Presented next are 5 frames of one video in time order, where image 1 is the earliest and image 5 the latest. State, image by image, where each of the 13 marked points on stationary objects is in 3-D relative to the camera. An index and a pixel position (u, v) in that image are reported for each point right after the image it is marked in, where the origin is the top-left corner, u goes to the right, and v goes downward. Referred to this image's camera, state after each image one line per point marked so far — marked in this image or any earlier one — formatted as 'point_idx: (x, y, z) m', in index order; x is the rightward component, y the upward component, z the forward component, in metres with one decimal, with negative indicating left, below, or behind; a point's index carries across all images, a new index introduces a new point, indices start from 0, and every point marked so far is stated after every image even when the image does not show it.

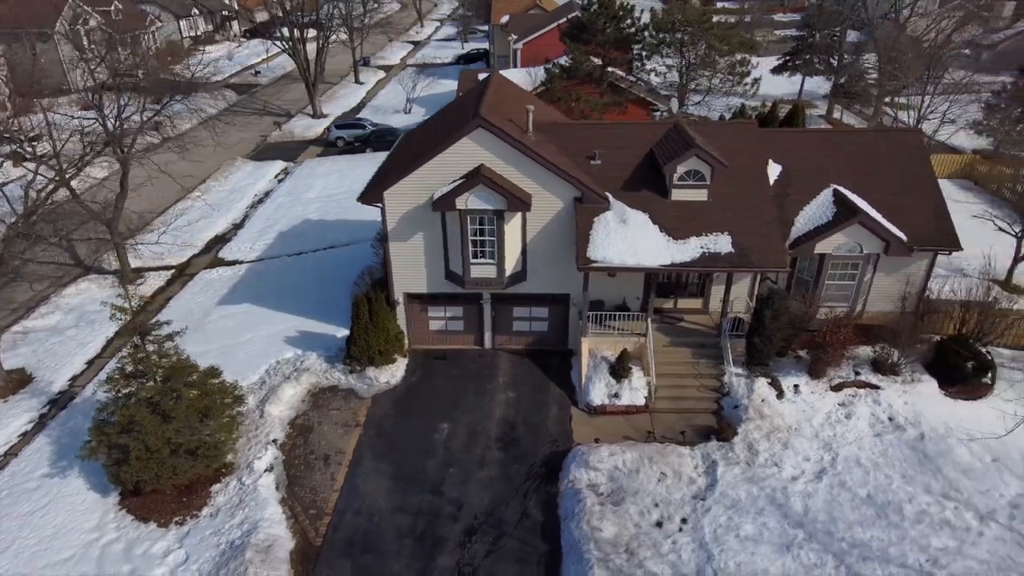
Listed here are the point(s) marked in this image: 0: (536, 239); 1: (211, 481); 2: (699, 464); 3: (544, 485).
0: (+0.5, +1.0, +18.7) m
1: (-5.3, -3.4, +16.4) m
2: (+3.3, -3.1, +16.1) m
3: (+0.5, -3.4, +16.0) m
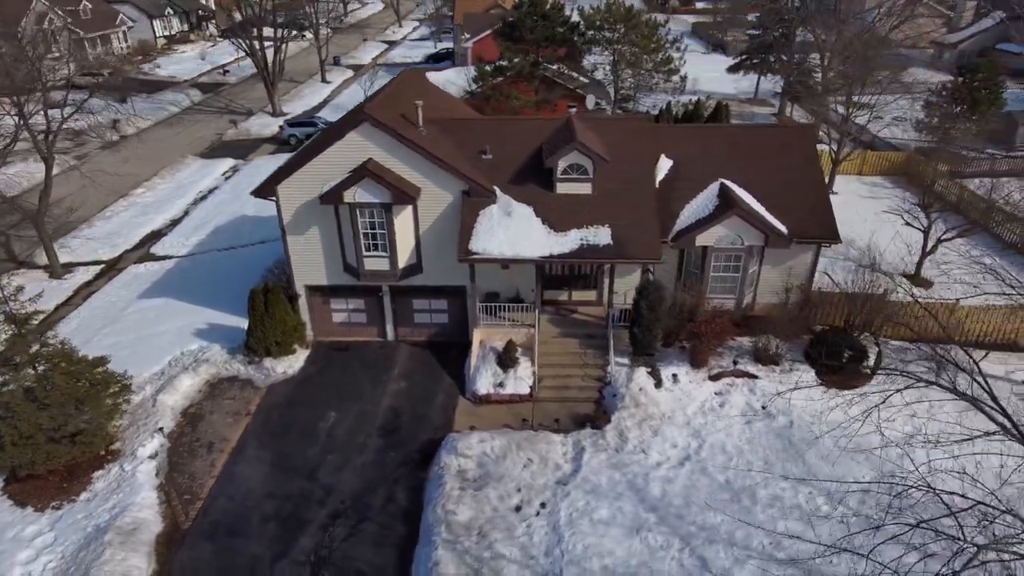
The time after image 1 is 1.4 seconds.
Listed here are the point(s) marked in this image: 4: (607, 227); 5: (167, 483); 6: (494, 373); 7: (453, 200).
0: (-1.8, +1.2, +19.1) m
1: (-7.6, -3.3, +16.8) m
2: (+1.0, -2.9, +16.4) m
3: (-1.7, -3.3, +16.4) m
4: (+1.9, +1.2, +18.1) m
5: (-6.1, -3.5, +16.3) m
6: (-0.4, -1.7, +18.5) m
7: (-1.2, +1.8, +18.7) m
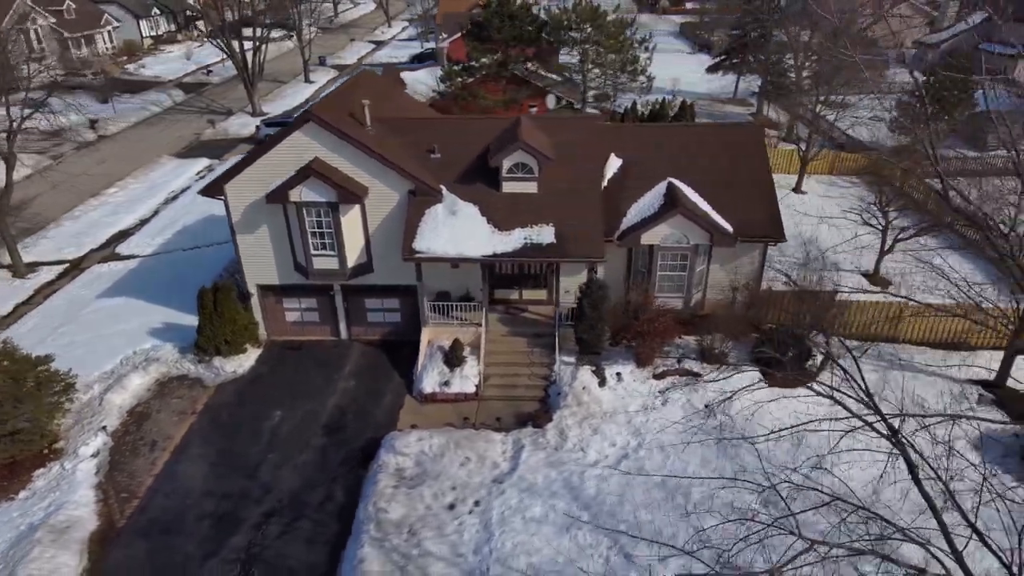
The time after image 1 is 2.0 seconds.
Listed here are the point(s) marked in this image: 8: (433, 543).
0: (-2.8, +1.2, +19.1) m
1: (-8.7, -3.2, +16.8) m
2: (-0.1, -2.9, +16.4) m
3: (-2.8, -3.2, +16.4) m
4: (+0.8, +1.2, +18.2) m
5: (-7.2, -3.4, +16.3) m
6: (-1.4, -1.7, +18.6) m
7: (-2.3, +1.8, +18.8) m
8: (-1.2, -3.9, +14.2) m
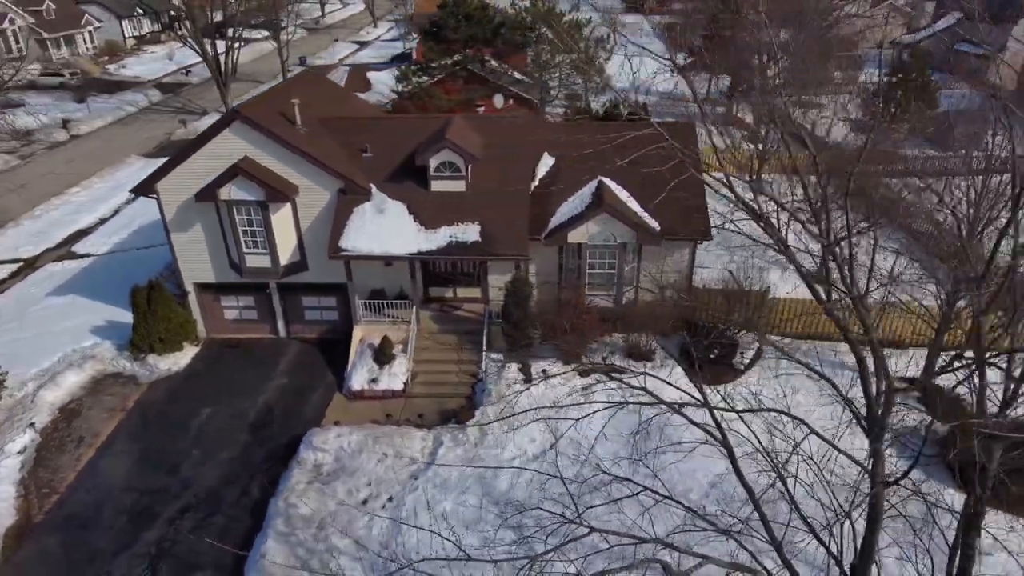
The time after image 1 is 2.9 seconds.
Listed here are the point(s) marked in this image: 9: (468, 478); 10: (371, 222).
0: (-4.3, +1.2, +19.3) m
1: (-10.1, -3.2, +16.9) m
2: (-1.5, -2.8, +16.6) m
3: (-4.2, -3.2, +16.6) m
4: (-0.7, +1.3, +18.3) m
5: (-8.6, -3.4, +16.5) m
6: (-2.9, -1.7, +18.7) m
7: (-3.7, +1.8, +18.9) m
8: (-2.7, -3.9, +14.3) m
9: (-0.7, -3.2, +15.7) m
10: (-2.8, +1.3, +18.3) m
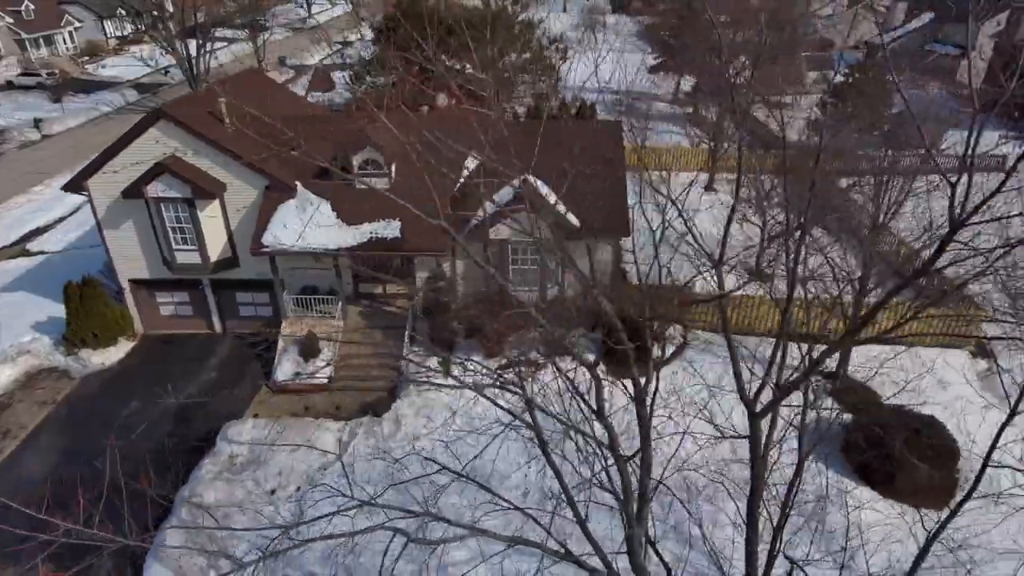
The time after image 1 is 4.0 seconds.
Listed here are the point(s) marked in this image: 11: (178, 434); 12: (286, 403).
0: (-5.9, +1.3, +19.6) m
1: (-11.7, -3.1, +17.3) m
2: (-3.1, -2.7, +16.9) m
3: (-5.8, -3.1, +16.9) m
4: (-2.3, +1.4, +18.6) m
5: (-10.2, -3.3, +16.8) m
6: (-4.5, -1.6, +19.1) m
7: (-5.3, +1.9, +19.3) m
8: (-4.3, -3.8, +14.6) m
9: (-2.3, -3.1, +16.0) m
10: (-4.4, +1.4, +18.6) m
11: (-6.4, -2.8, +17.7) m
12: (-4.5, -2.3, +18.4) m
